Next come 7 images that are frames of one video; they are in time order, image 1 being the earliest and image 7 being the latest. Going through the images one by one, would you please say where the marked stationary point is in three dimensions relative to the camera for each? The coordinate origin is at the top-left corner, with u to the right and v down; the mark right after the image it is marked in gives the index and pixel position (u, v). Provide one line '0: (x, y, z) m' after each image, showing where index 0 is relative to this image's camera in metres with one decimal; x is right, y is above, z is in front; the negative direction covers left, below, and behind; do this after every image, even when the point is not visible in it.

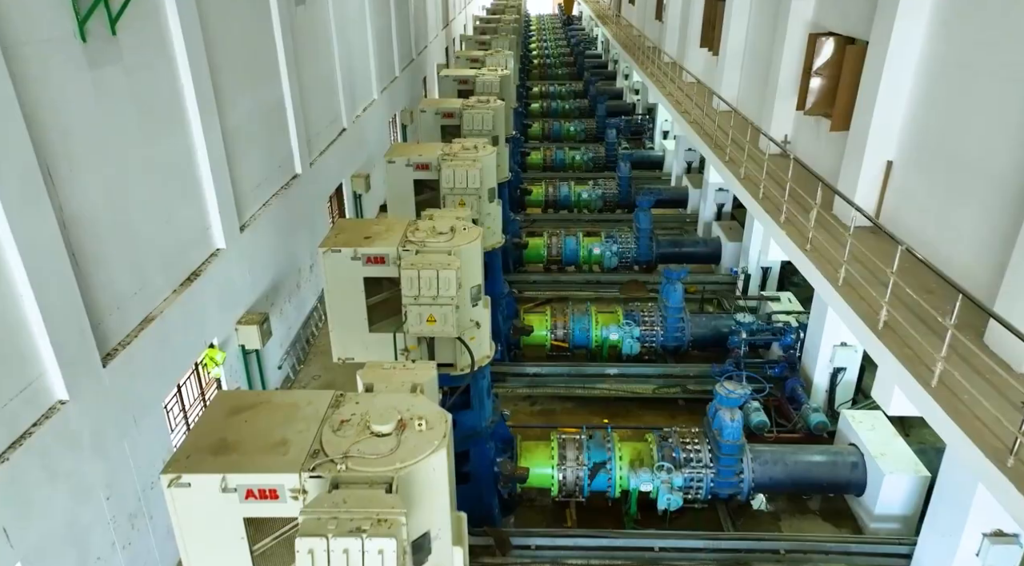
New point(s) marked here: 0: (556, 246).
0: (+0.6, +0.5, +9.4) m
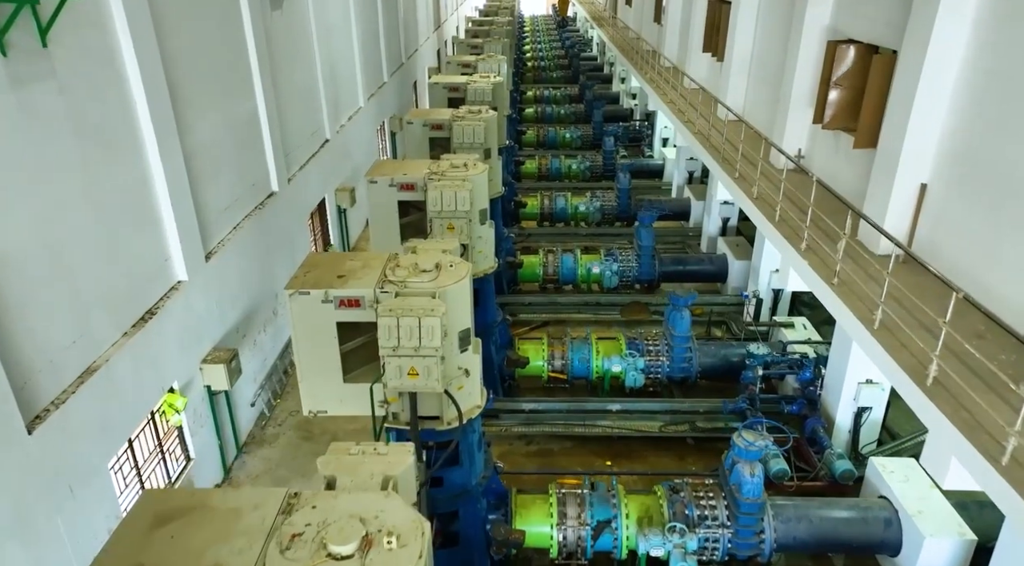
0: (+0.5, +0.2, +8.8) m
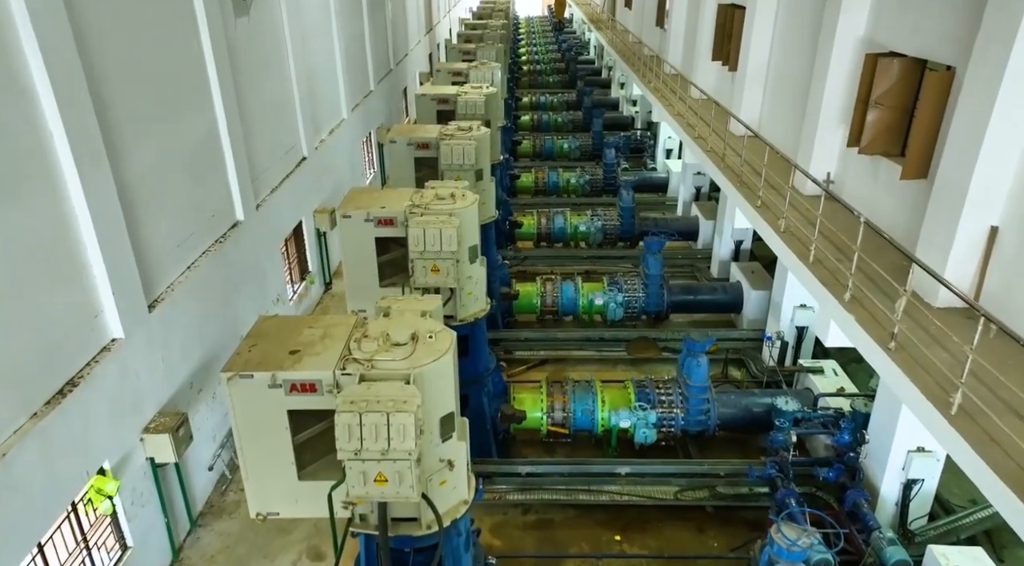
0: (+0.4, -0.1, +8.0) m
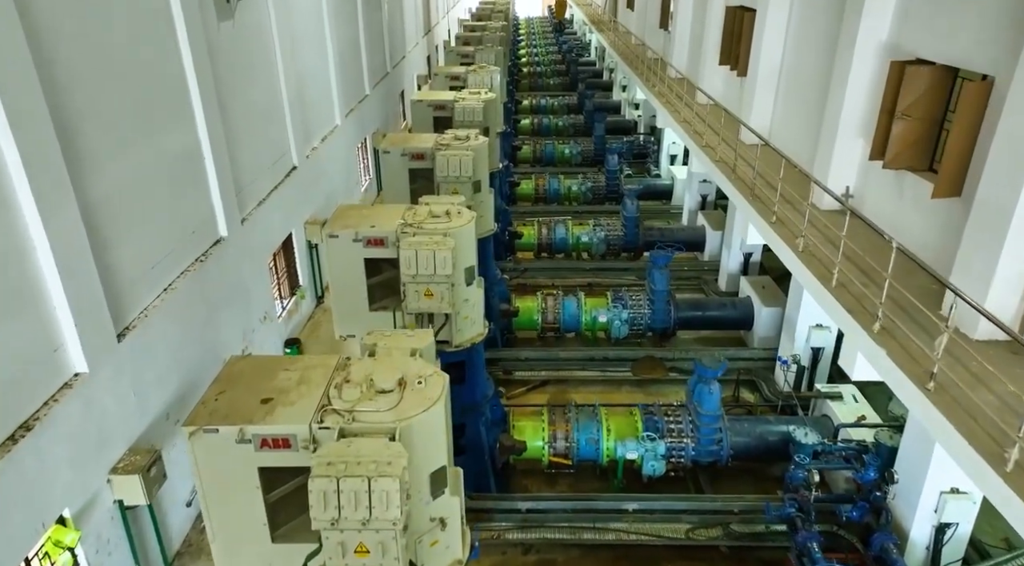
0: (+0.4, -0.3, +7.7) m
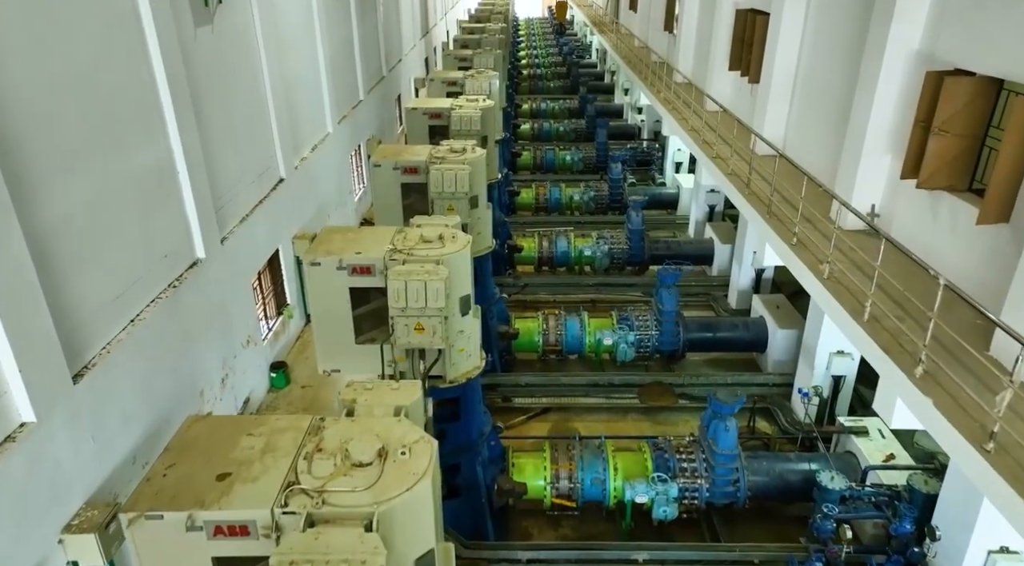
0: (+0.4, -0.5, +7.2) m
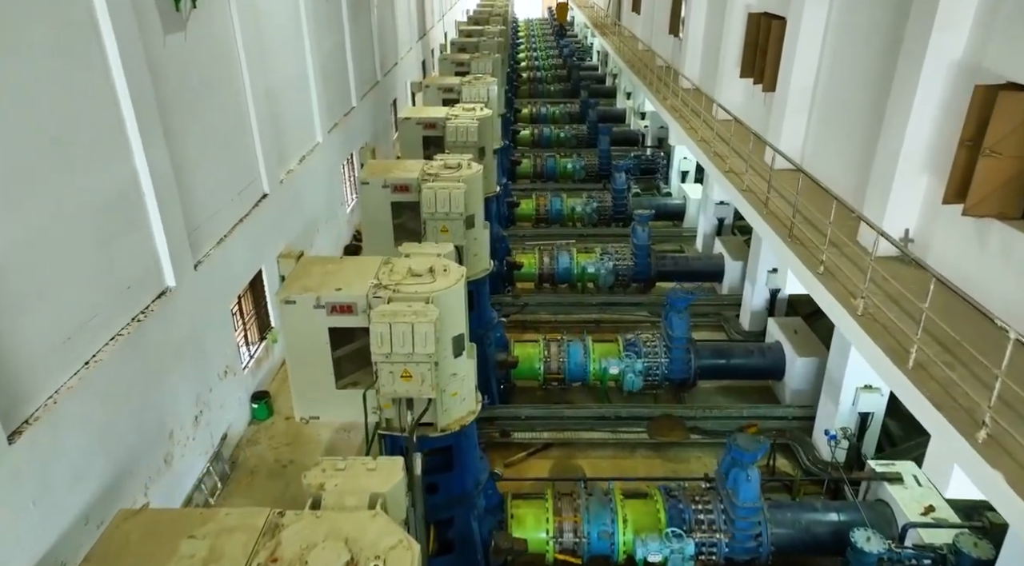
0: (+0.4, -0.7, +6.7) m
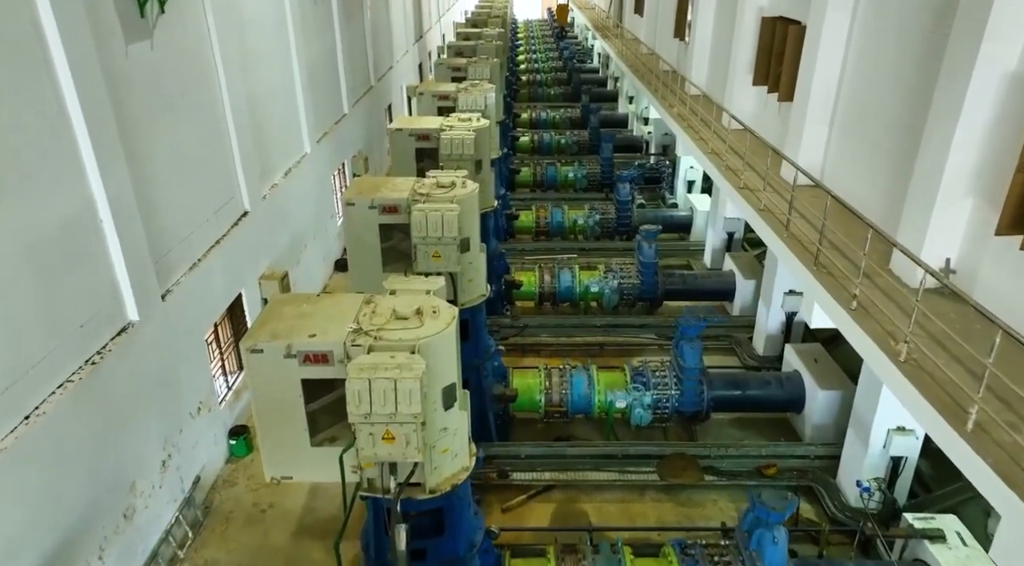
0: (+0.4, -0.9, +6.2) m
